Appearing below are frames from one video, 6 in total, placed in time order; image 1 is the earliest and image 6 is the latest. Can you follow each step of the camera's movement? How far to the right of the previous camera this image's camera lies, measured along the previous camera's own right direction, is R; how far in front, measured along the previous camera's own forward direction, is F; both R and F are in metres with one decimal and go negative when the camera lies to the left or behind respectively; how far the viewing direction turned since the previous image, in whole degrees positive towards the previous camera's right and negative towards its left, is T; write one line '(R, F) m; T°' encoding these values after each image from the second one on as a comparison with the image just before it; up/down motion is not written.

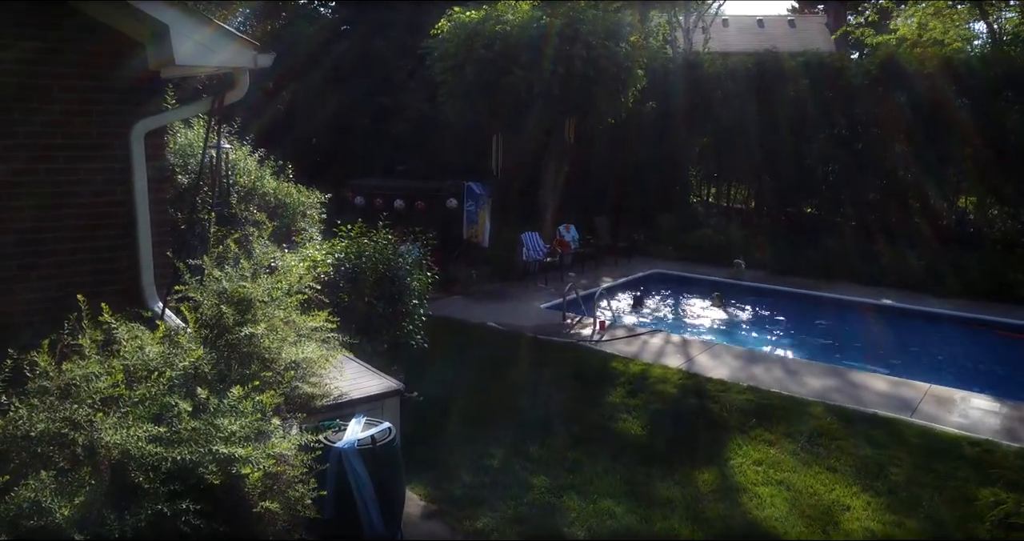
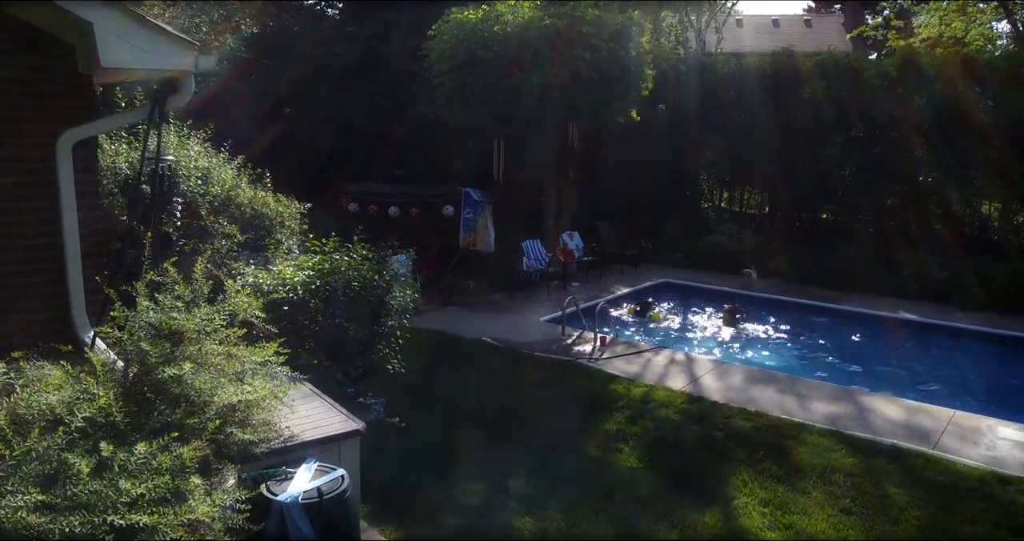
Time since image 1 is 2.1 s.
(+0.2, +0.5) m; -1°
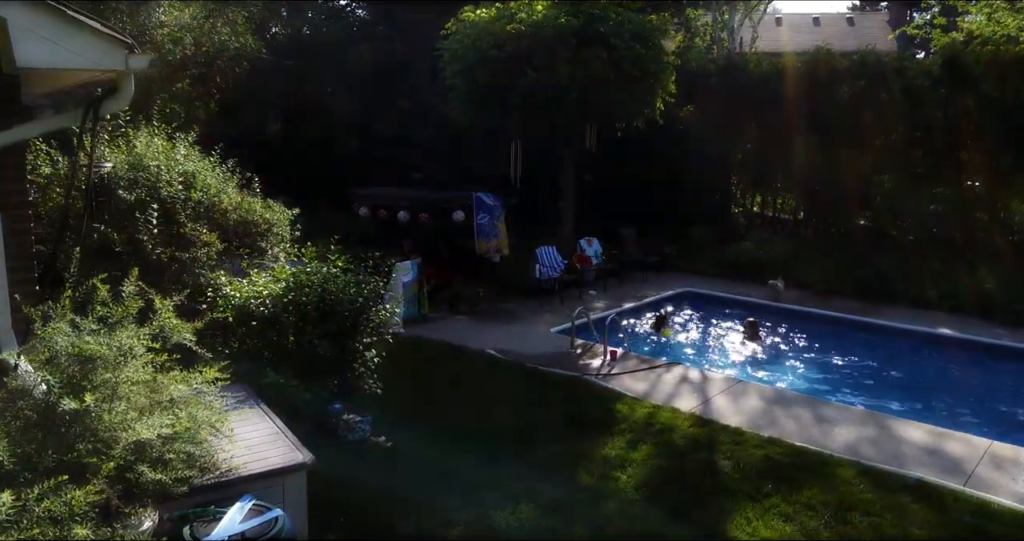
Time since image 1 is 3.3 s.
(+0.4, +0.4) m; -3°
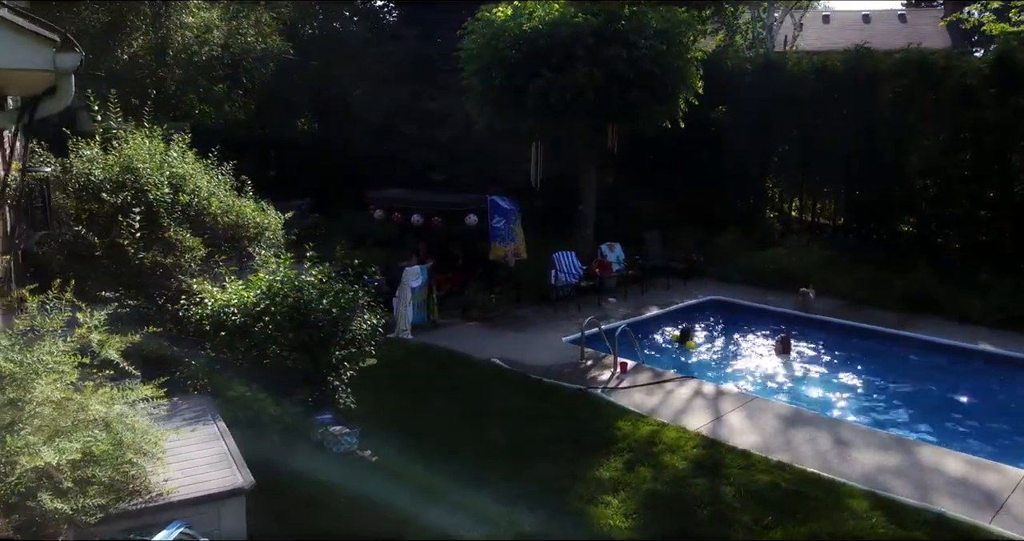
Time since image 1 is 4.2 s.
(+0.4, +0.3) m; -3°
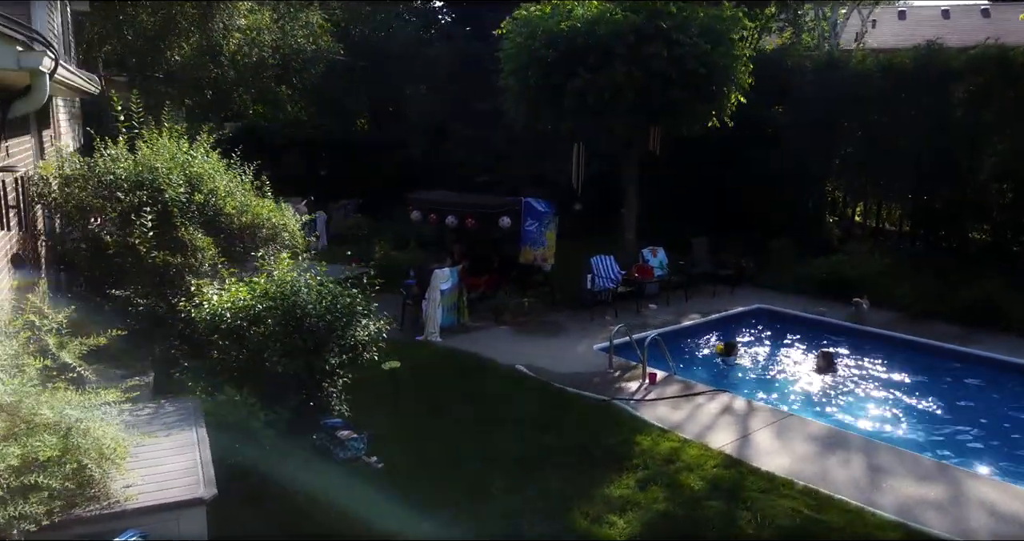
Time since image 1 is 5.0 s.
(+0.4, +0.2) m; -5°
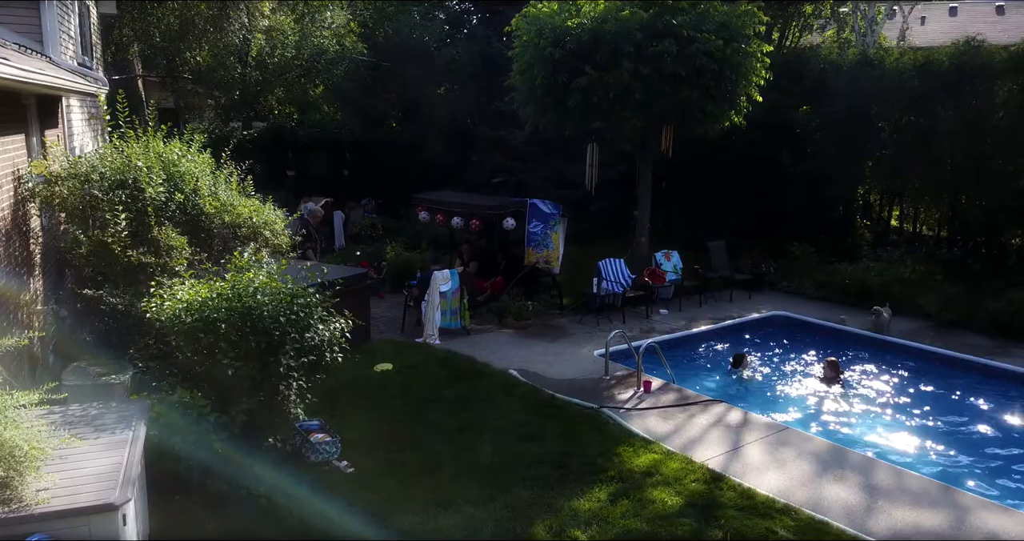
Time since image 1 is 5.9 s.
(+0.6, +0.2) m; -4°
